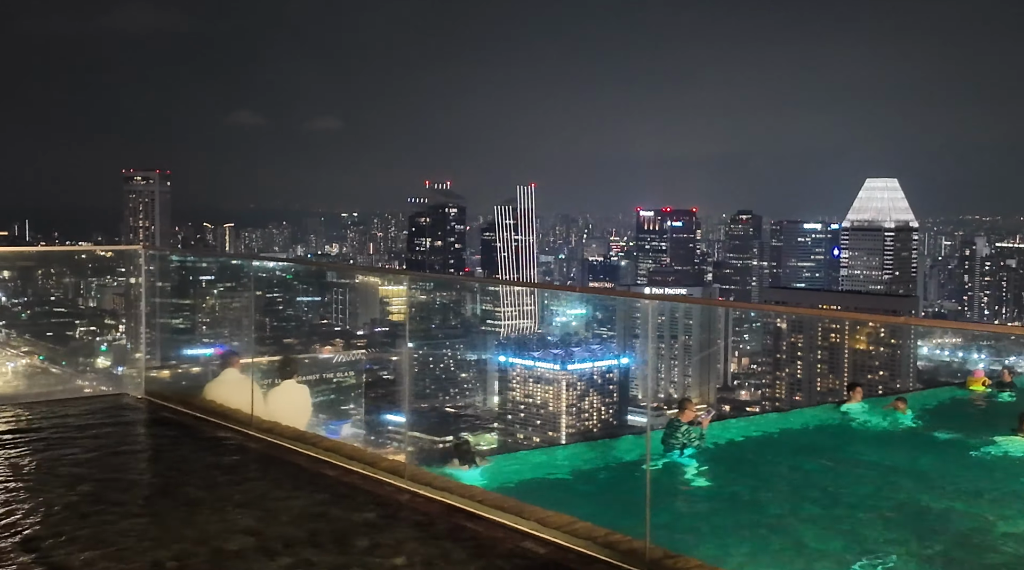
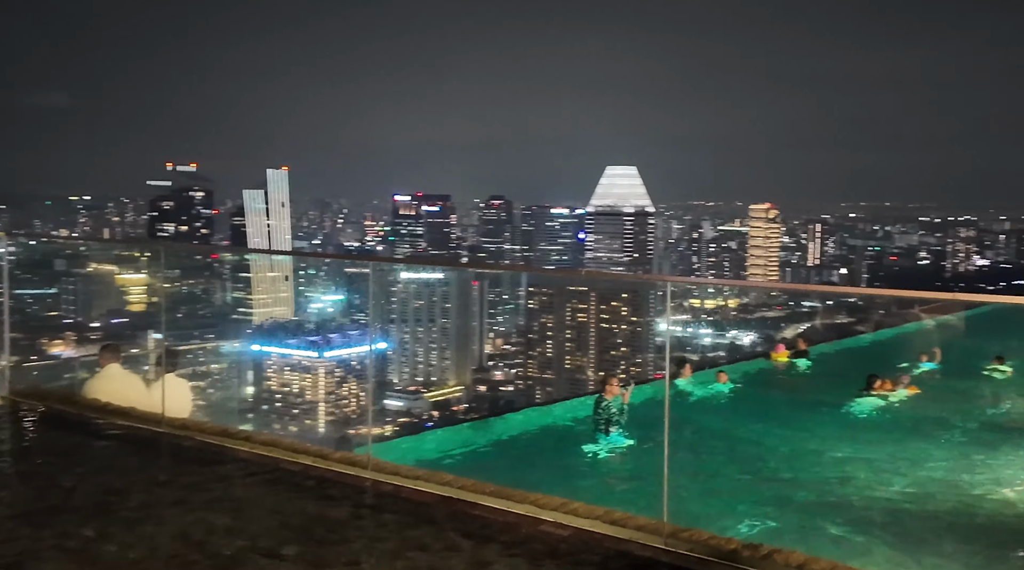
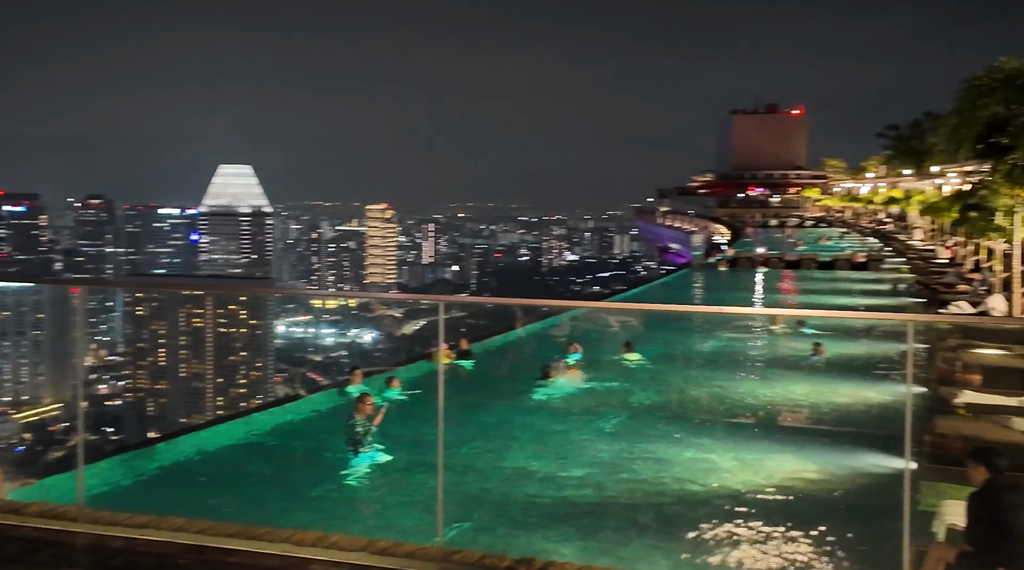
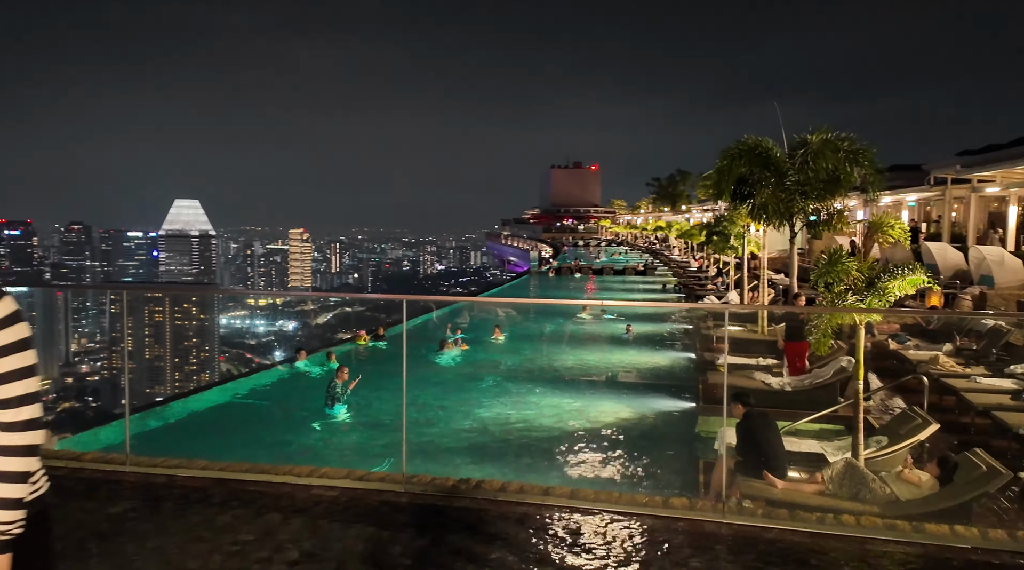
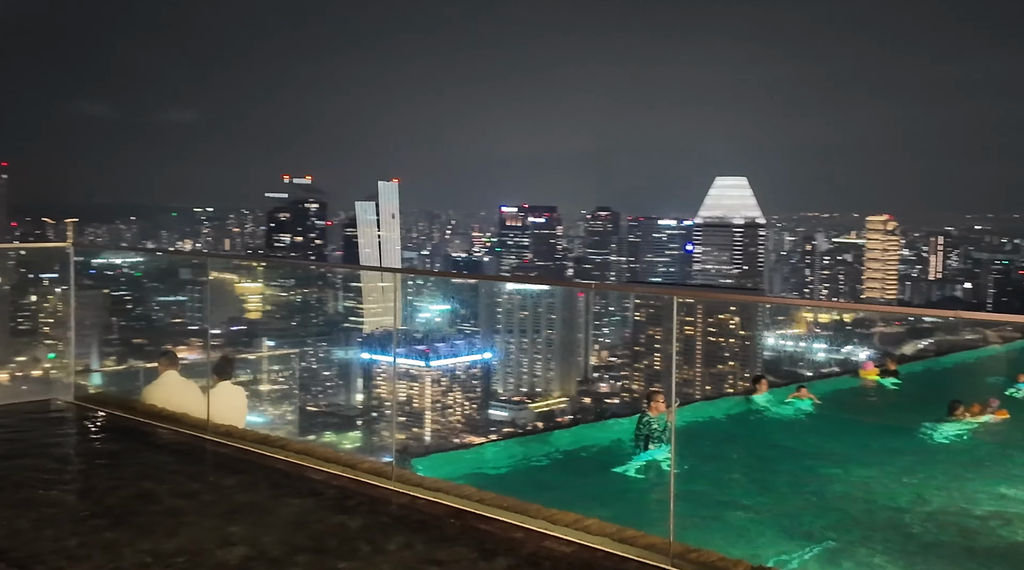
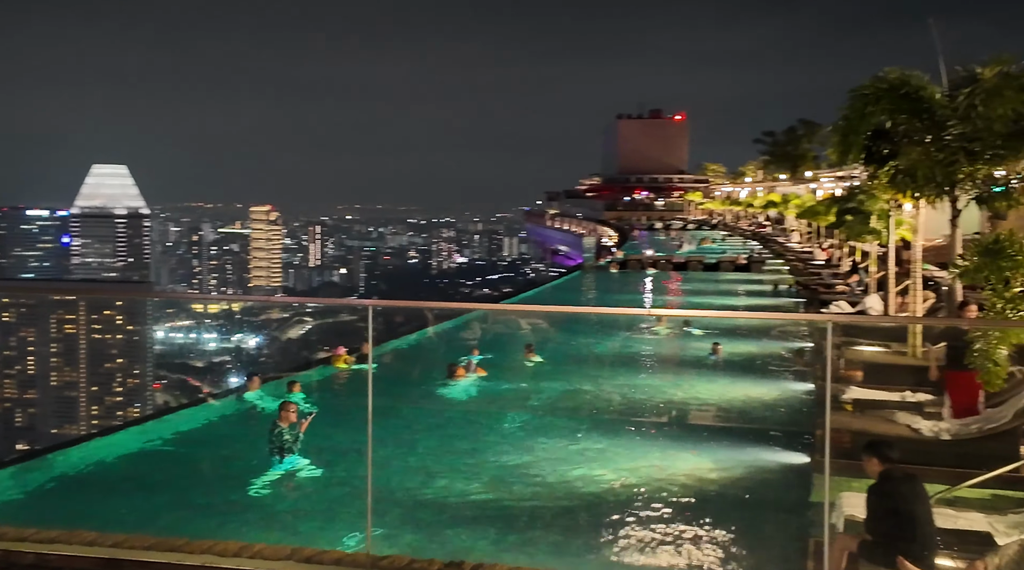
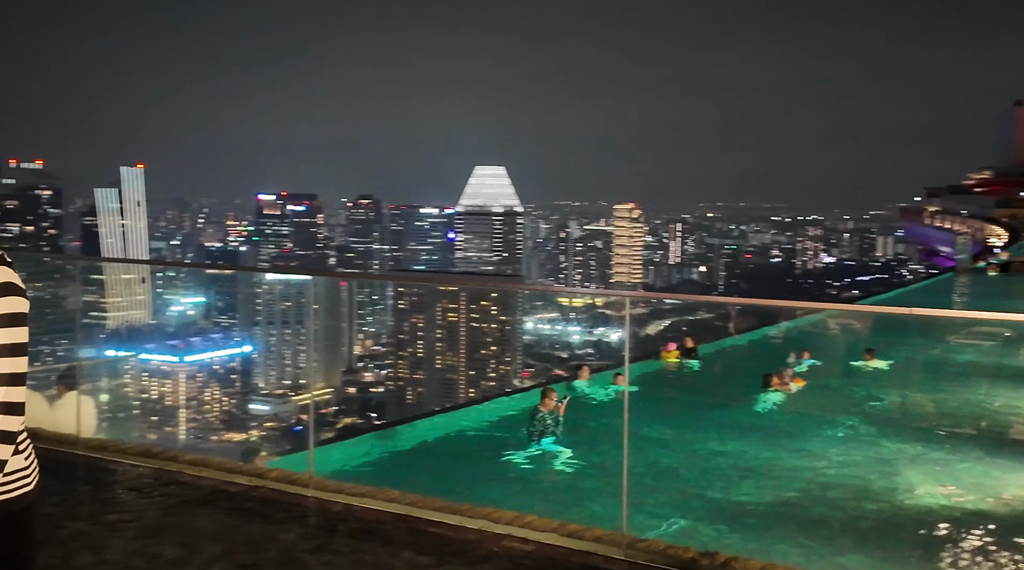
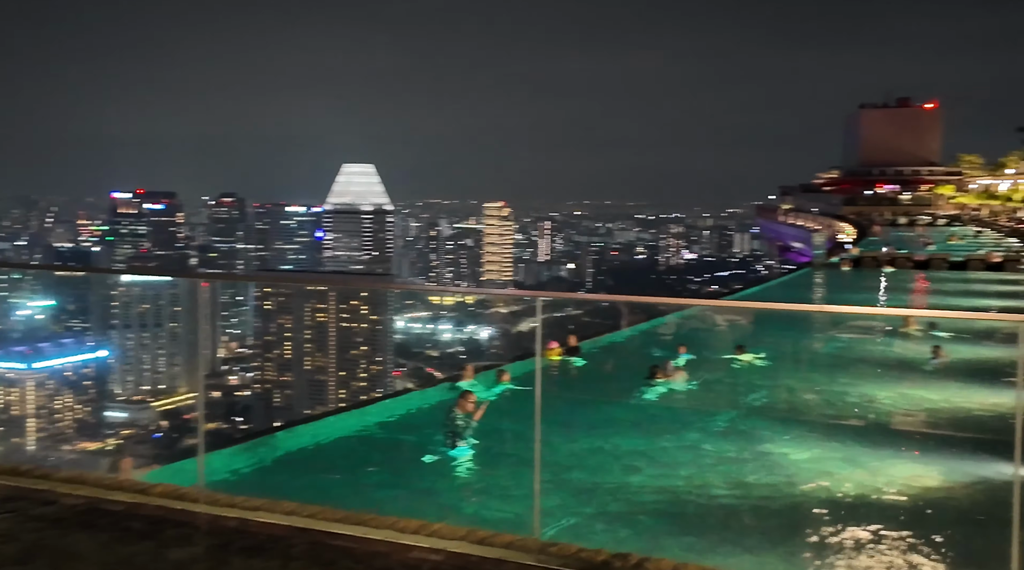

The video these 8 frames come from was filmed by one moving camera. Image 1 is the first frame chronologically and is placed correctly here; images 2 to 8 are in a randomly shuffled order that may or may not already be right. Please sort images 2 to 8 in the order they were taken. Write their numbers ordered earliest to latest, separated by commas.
5, 2, 7, 8, 3, 6, 4
